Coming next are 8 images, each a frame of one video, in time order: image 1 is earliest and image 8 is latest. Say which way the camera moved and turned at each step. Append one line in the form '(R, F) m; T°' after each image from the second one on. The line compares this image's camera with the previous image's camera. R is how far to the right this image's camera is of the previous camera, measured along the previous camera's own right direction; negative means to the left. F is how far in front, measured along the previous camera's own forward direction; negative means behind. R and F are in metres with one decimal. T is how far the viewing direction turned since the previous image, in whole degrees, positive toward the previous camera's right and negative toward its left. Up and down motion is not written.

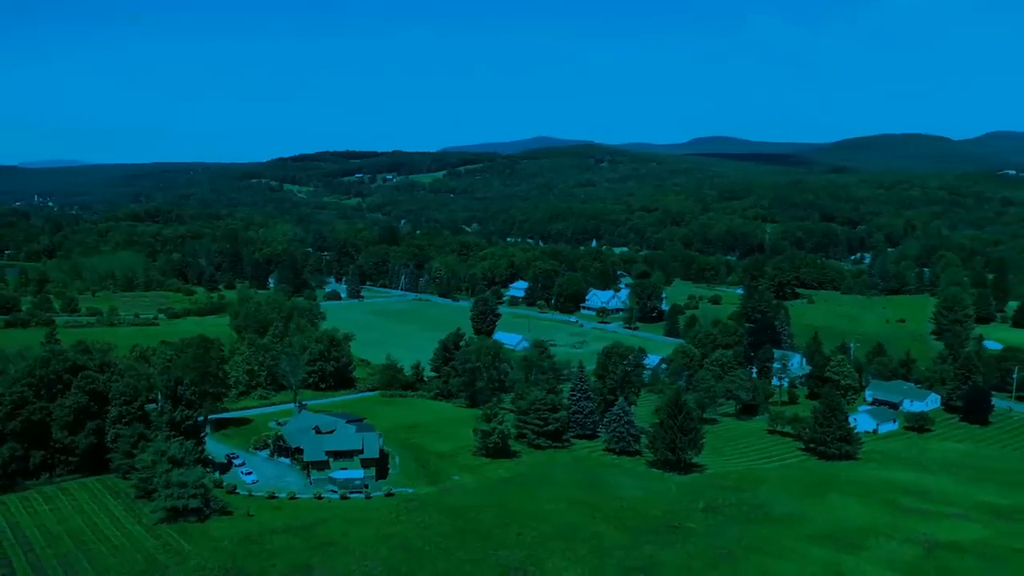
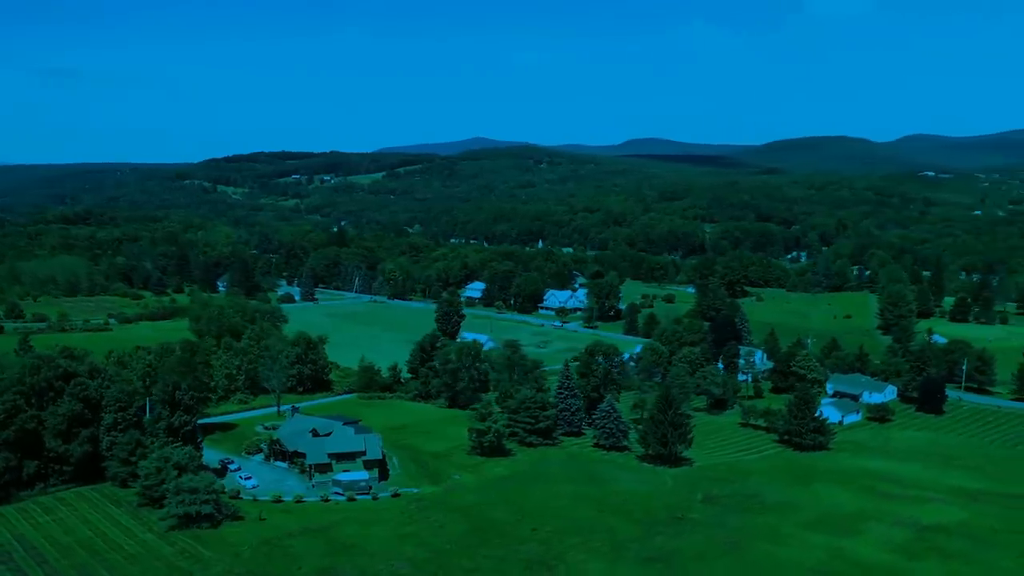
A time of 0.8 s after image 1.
(-2.4, -0.3) m; +4°
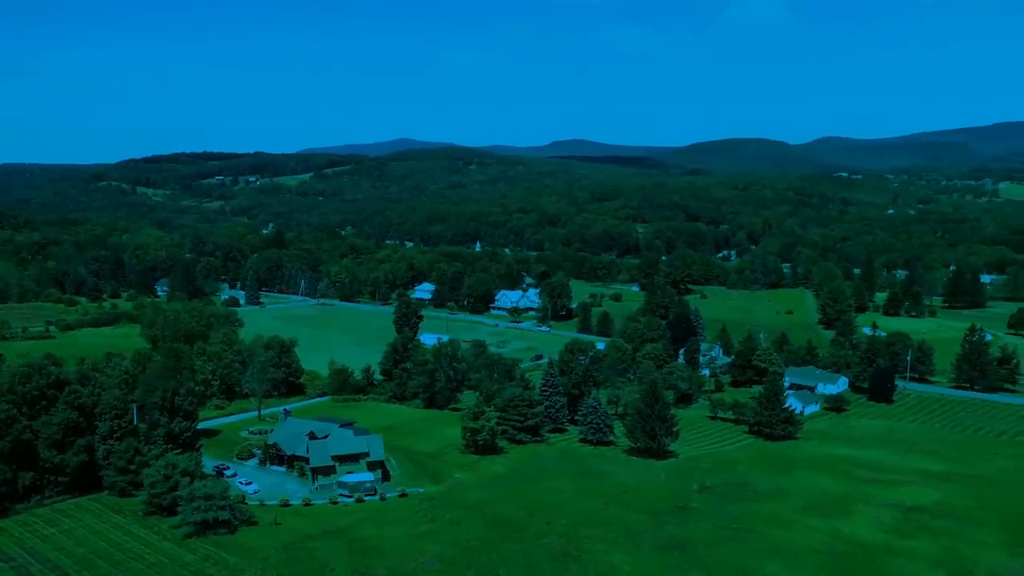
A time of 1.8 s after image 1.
(-2.8, -0.4) m; +5°
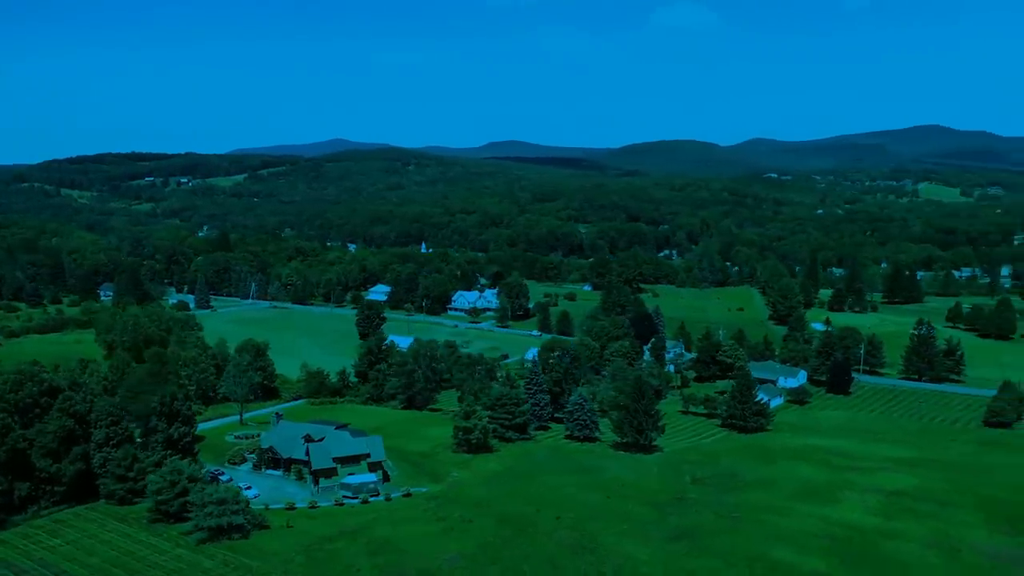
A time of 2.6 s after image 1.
(-2.3, -0.3) m; +4°
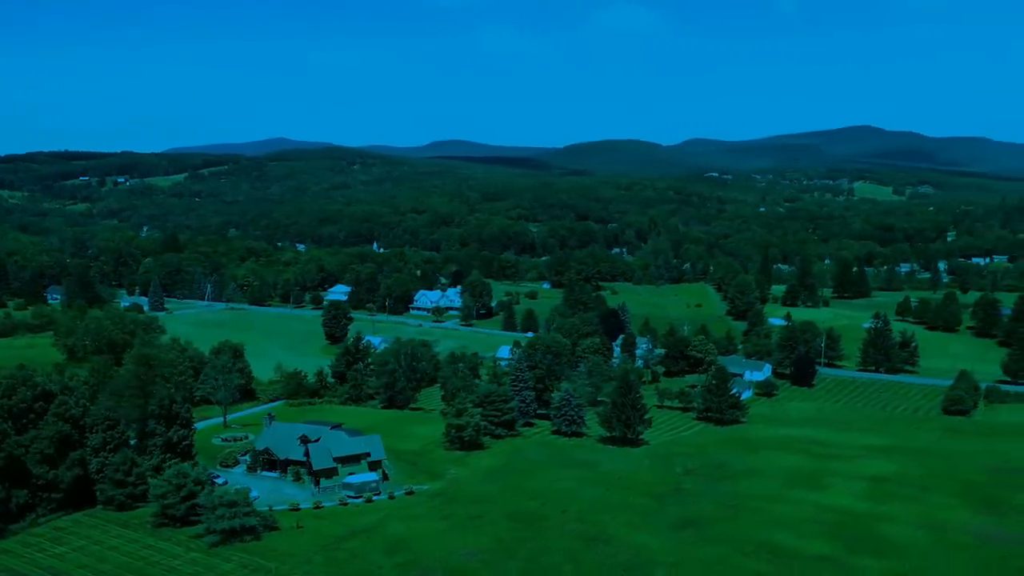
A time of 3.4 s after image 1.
(-2.0, -0.2) m; +4°
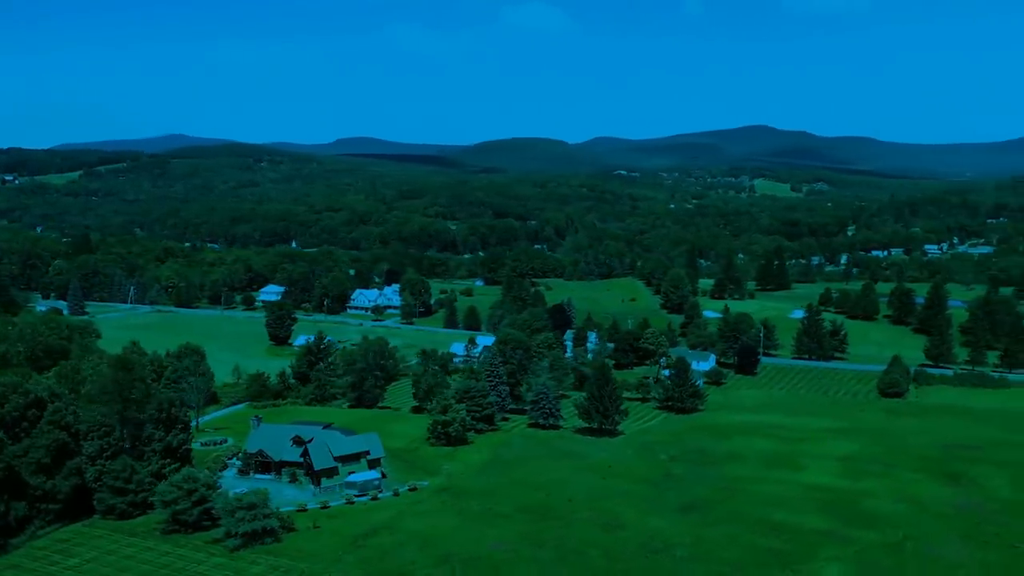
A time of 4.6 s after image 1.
(-3.3, -0.3) m; +6°
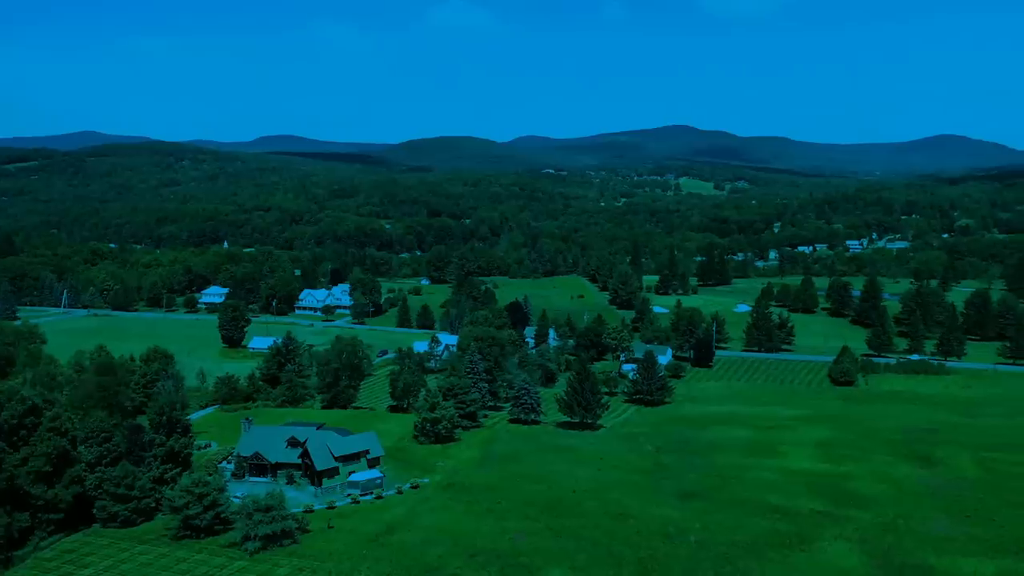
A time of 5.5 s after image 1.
(-2.6, -0.2) m; +5°
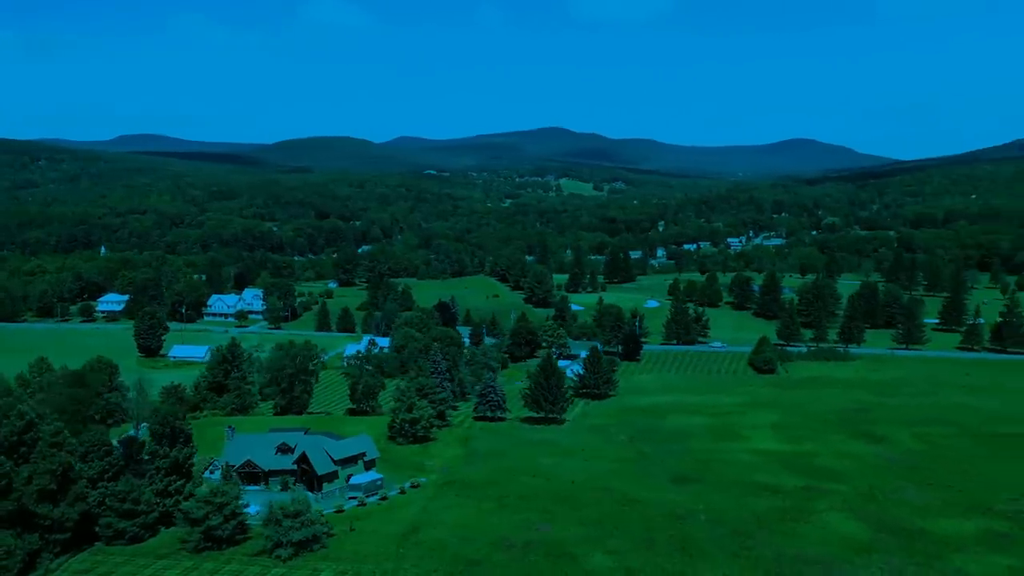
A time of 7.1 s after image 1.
(-4.3, -0.3) m; +9°
